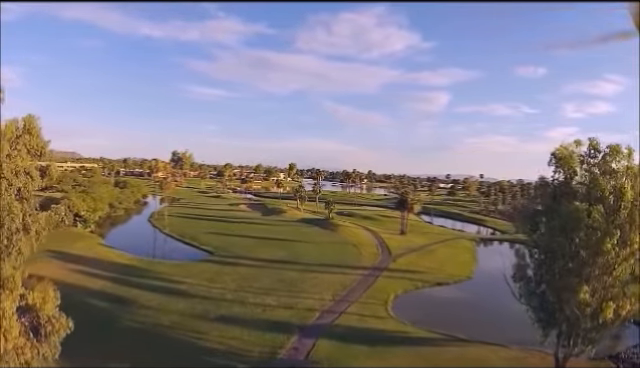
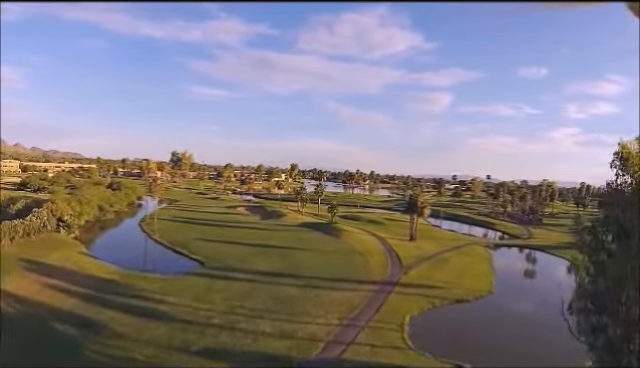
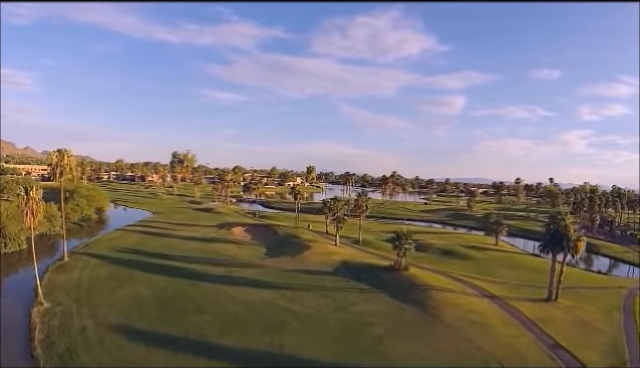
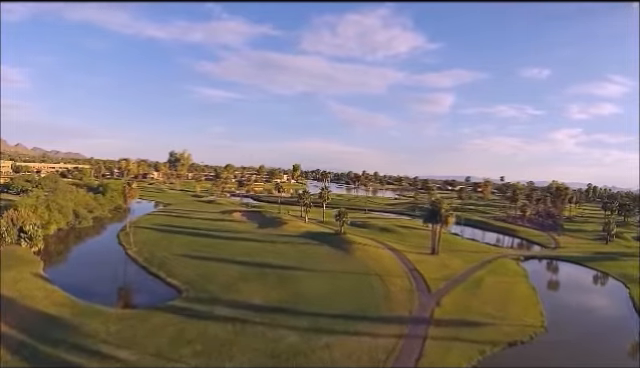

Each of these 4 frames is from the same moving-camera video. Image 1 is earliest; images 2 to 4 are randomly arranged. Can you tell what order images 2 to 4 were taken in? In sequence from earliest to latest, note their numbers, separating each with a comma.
2, 4, 3
